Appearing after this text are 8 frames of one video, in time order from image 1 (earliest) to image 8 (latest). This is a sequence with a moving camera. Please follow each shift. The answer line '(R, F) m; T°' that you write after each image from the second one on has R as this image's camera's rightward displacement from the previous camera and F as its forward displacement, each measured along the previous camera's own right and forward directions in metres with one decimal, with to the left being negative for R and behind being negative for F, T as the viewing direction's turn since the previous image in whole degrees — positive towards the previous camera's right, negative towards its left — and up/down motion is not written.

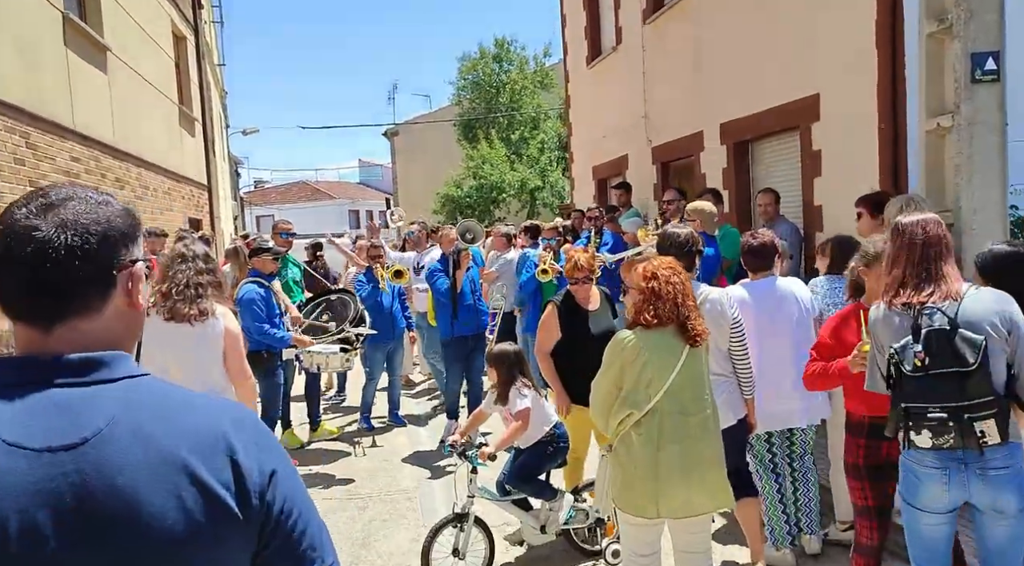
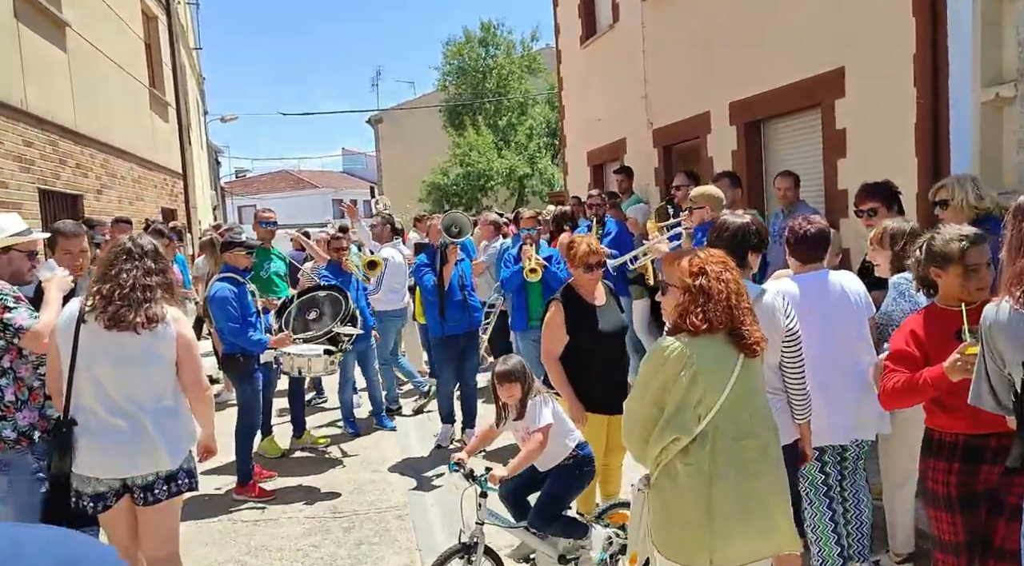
(-0.1, +0.6) m; +1°
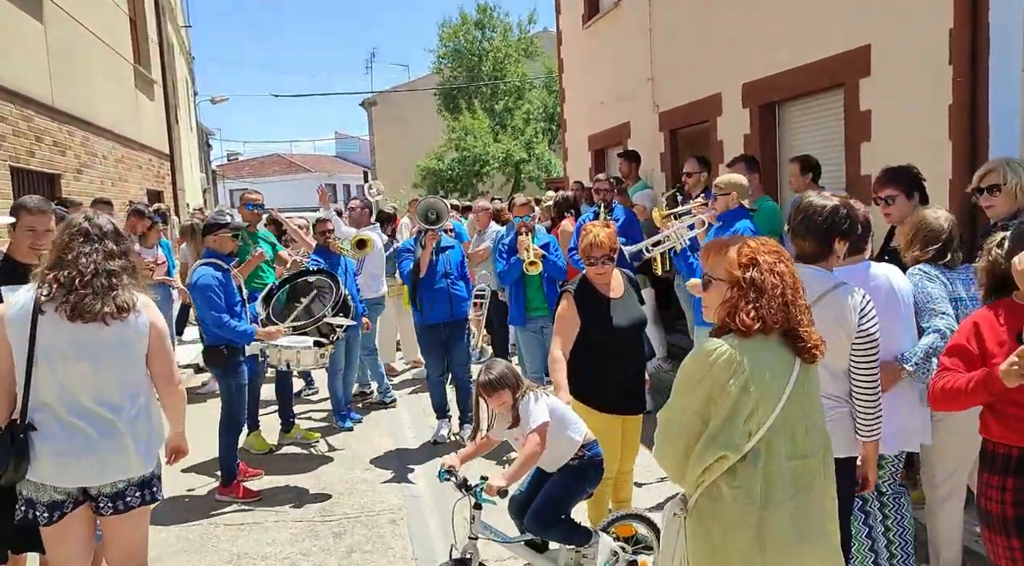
(-0.1, +0.4) m; +1°
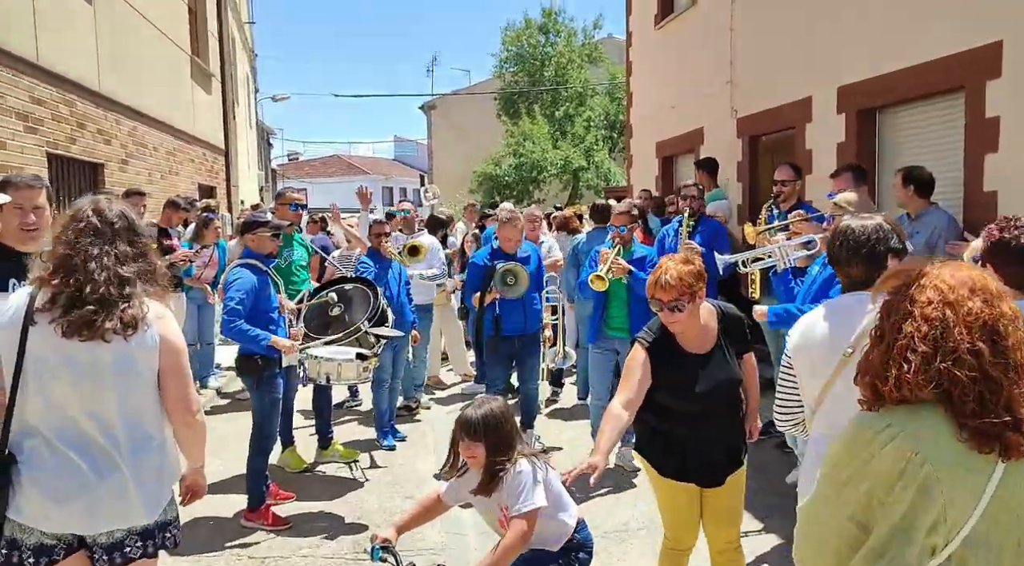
(-0.1, +0.6) m; -4°
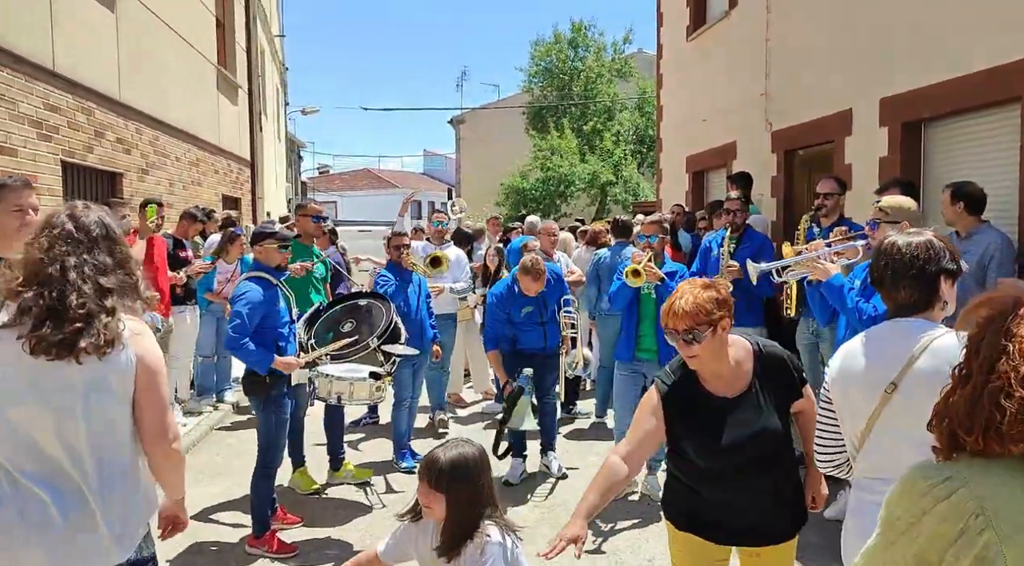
(0.0, +0.2) m; -2°
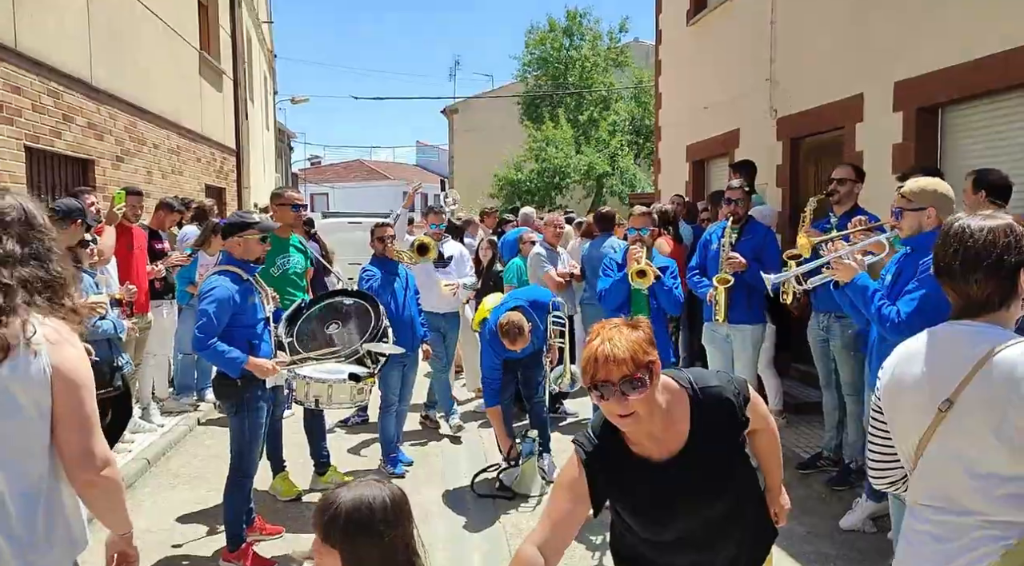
(0.0, +0.3) m; 0°
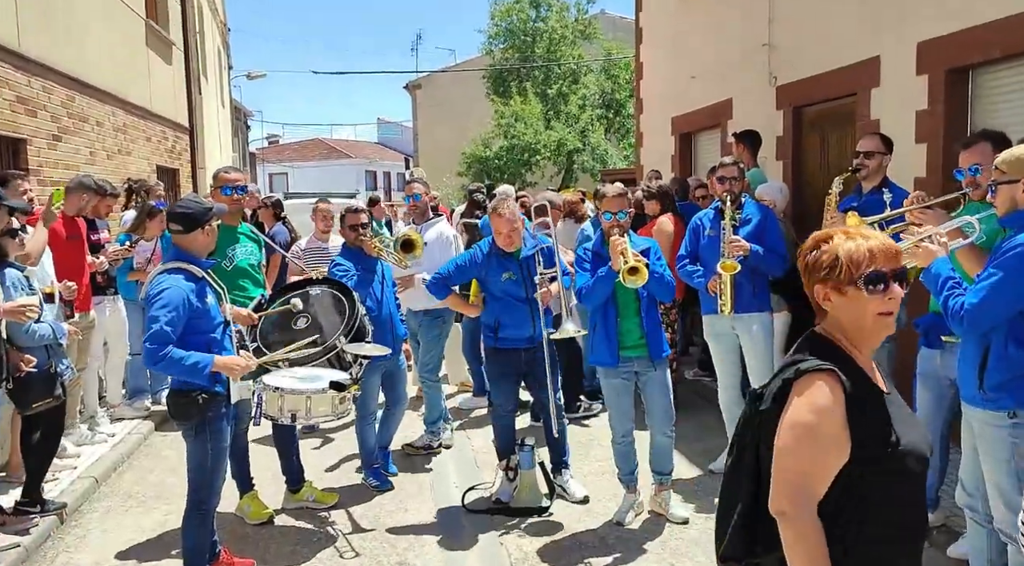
(-0.2, +0.6) m; +3°
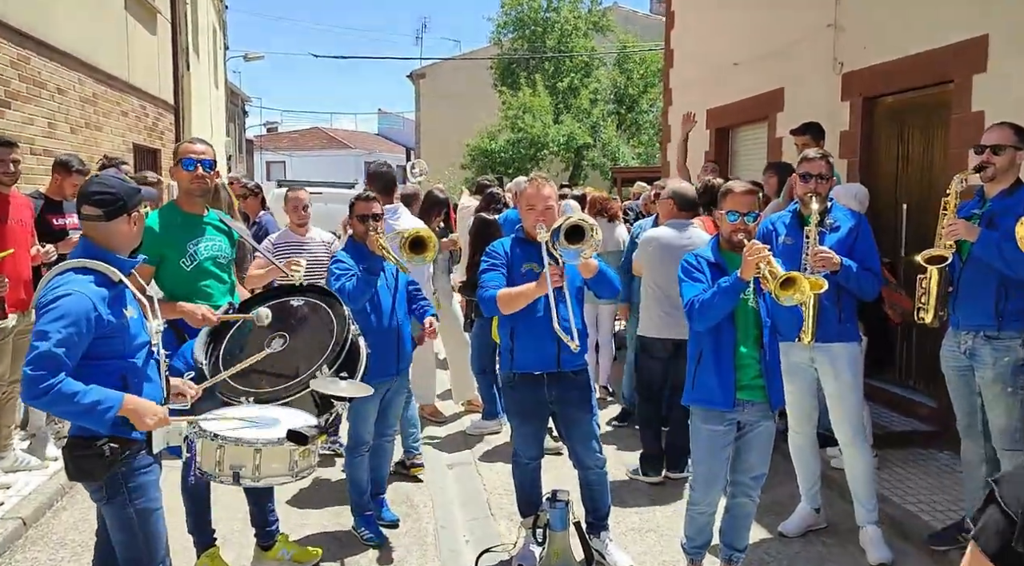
(-0.2, +1.0) m; 0°
